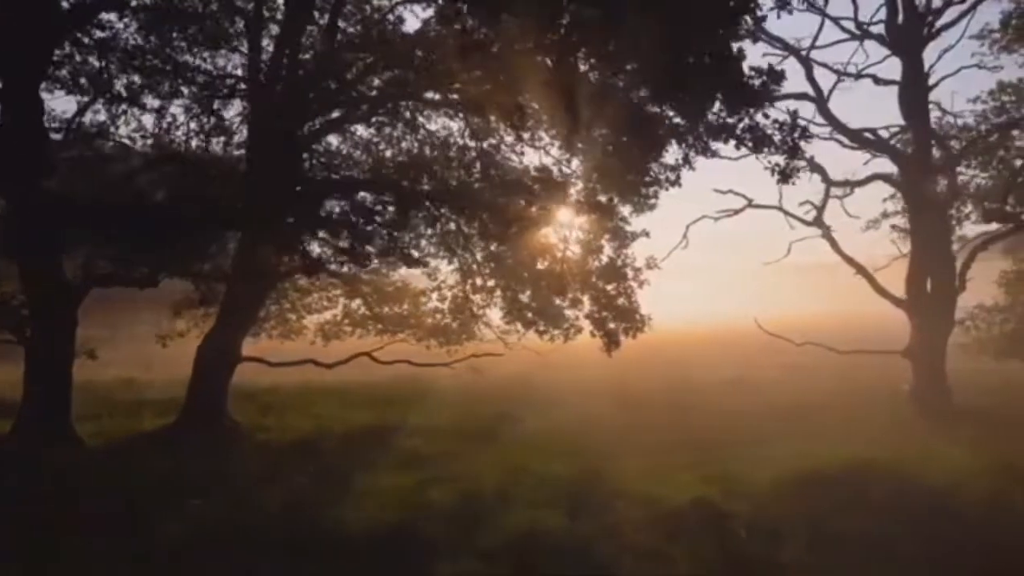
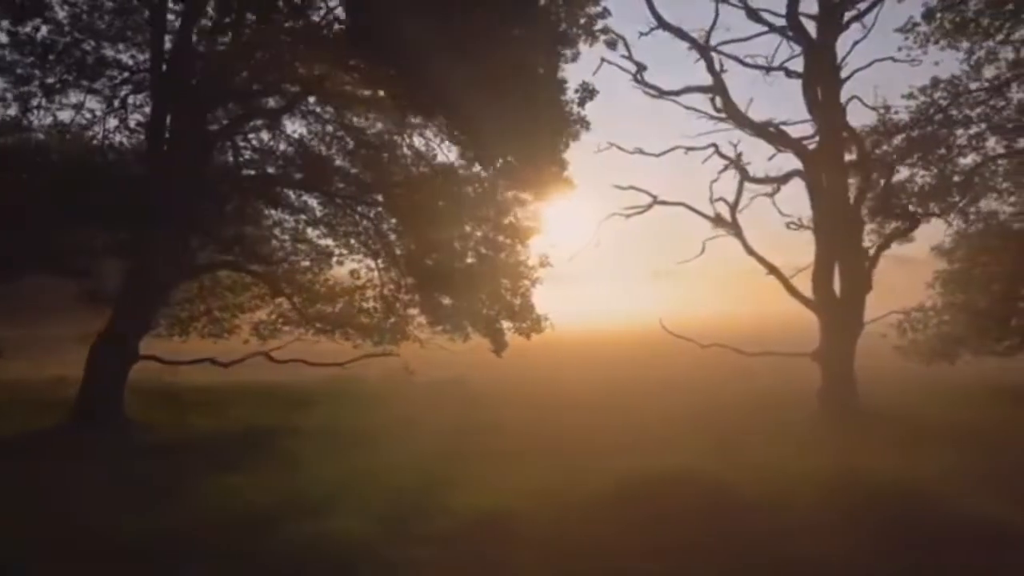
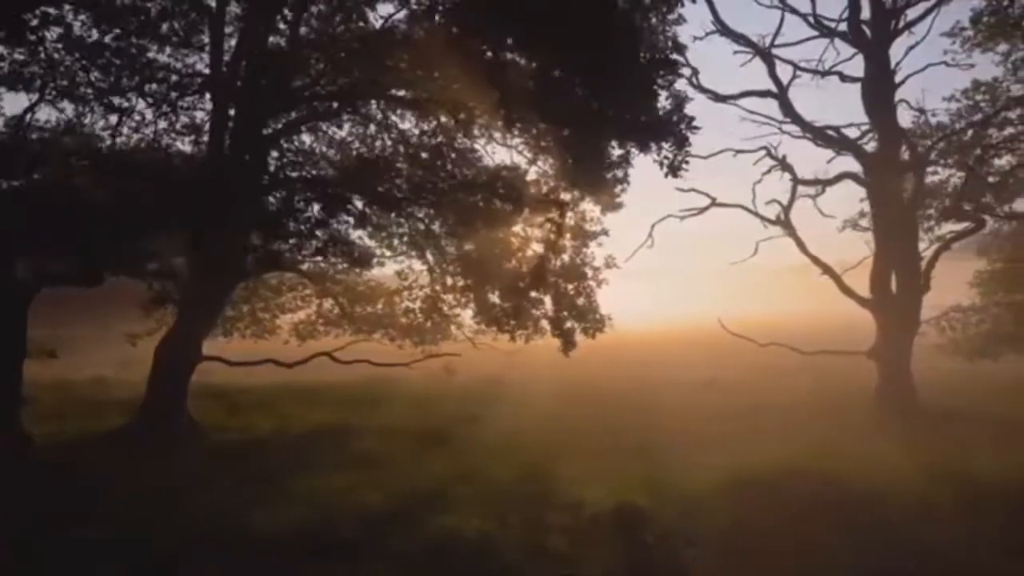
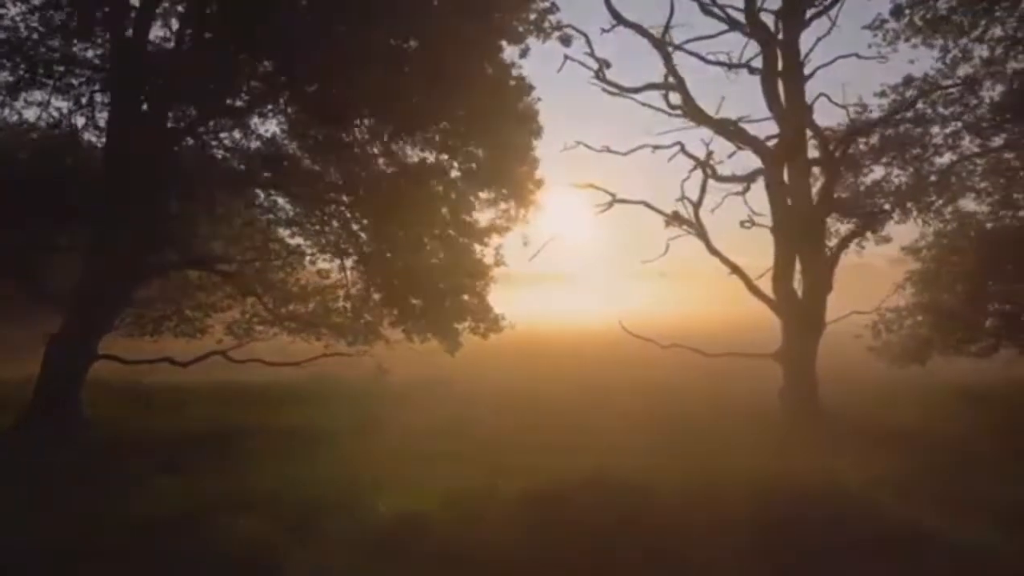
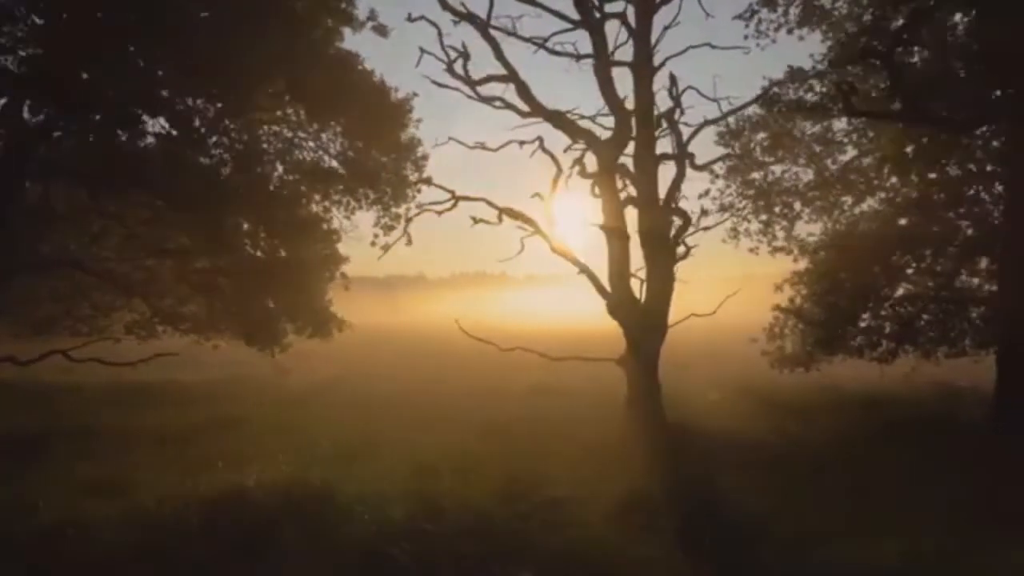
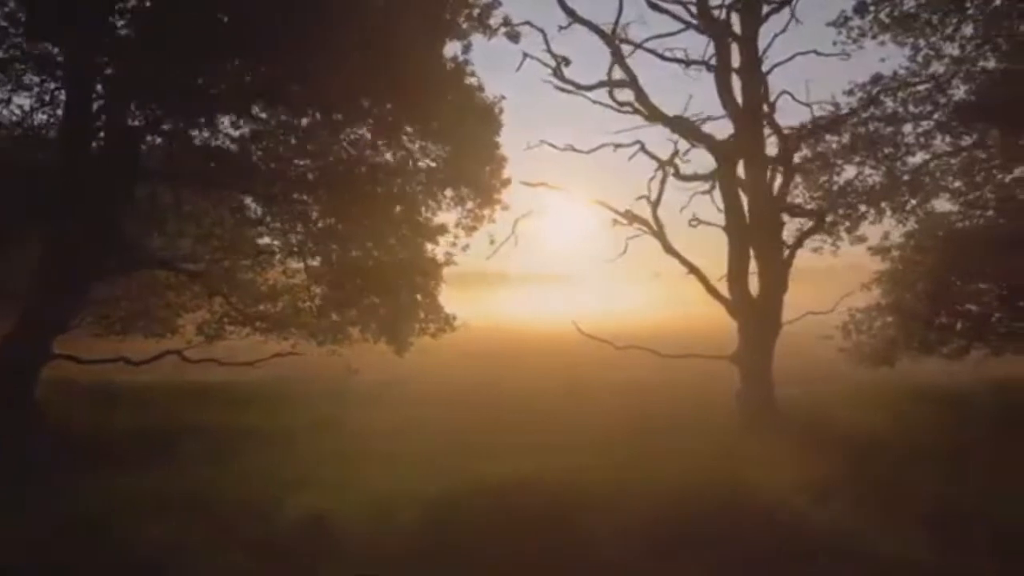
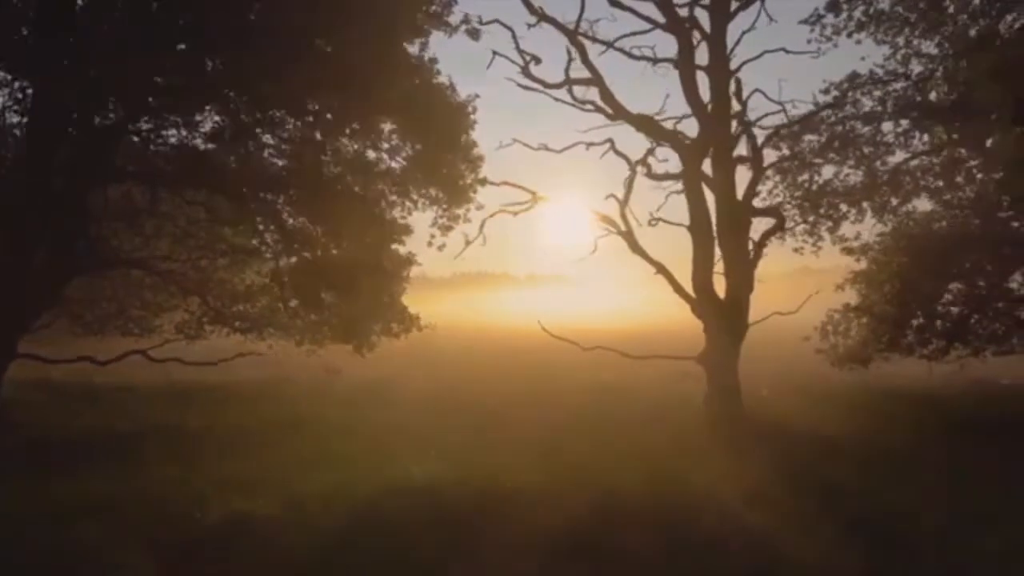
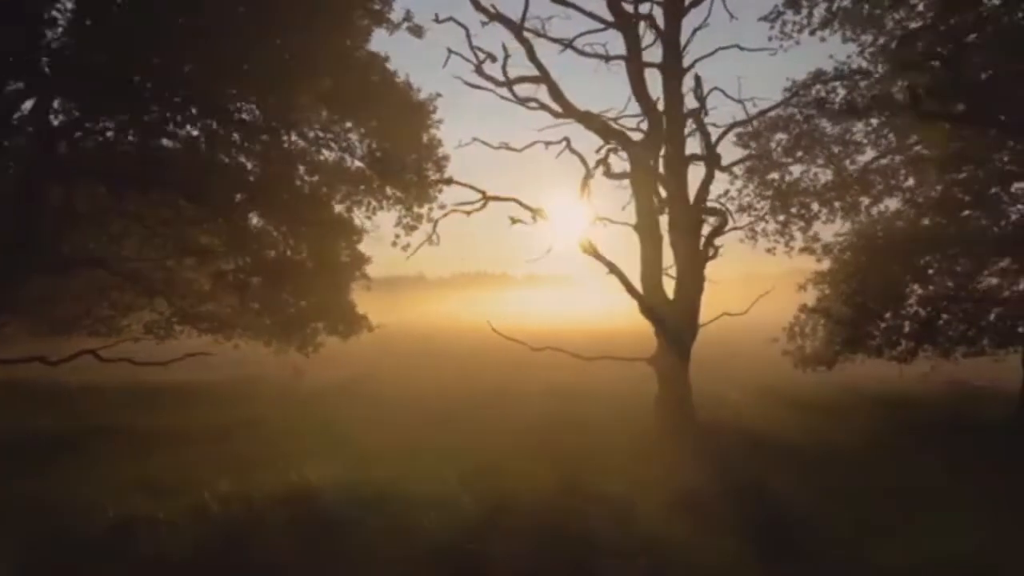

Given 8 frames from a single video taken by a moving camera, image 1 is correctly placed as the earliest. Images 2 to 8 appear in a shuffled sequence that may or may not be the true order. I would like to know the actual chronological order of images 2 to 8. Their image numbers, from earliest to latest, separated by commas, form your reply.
3, 2, 4, 6, 7, 8, 5
